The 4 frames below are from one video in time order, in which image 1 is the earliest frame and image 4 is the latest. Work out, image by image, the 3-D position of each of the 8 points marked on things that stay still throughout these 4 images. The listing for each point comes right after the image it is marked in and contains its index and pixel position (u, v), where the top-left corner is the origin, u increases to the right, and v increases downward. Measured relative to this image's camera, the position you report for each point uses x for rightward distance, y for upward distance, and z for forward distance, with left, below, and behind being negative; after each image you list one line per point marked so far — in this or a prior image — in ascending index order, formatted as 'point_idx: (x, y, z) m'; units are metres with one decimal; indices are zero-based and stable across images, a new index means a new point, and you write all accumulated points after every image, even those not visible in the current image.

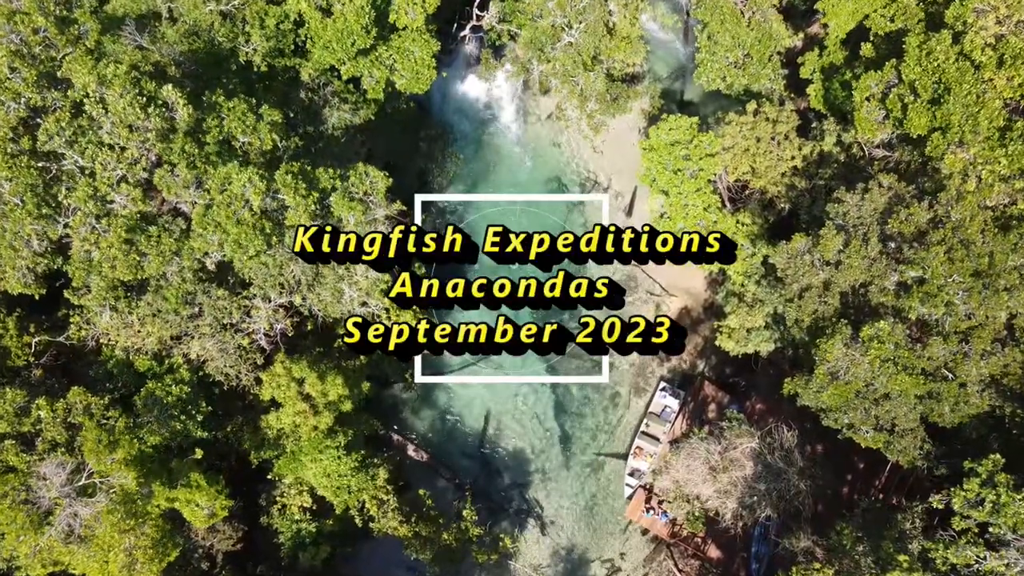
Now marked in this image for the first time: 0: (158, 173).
0: (-11.1, +3.7, +19.8) m
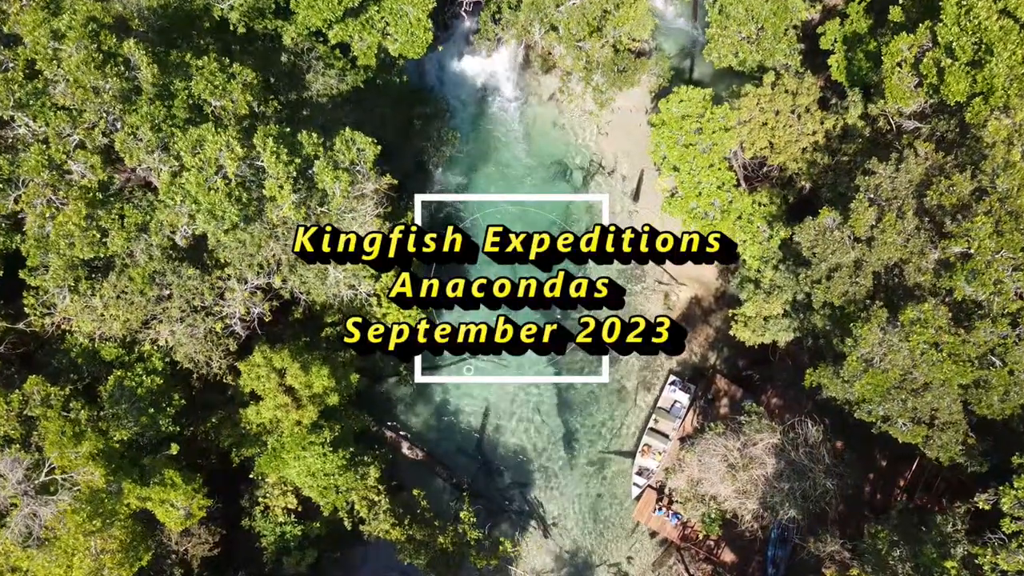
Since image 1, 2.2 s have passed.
0: (-11.1, +4.3, +17.9) m
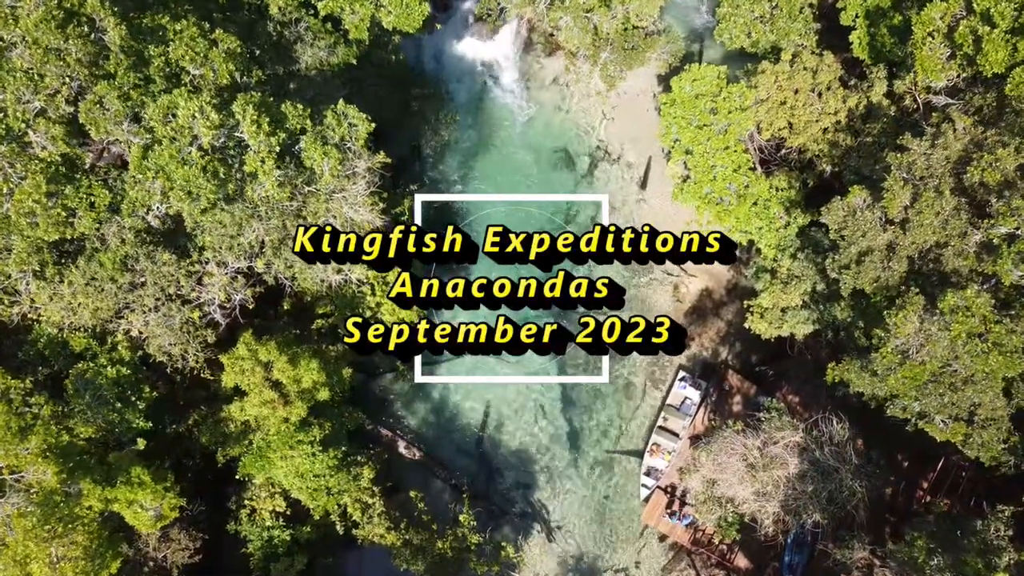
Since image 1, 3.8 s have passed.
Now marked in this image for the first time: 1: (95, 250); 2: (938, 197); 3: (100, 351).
0: (-11.0, +4.7, +16.4) m
1: (-11.7, +1.1, +17.9) m
2: (+11.8, +2.5, +17.6) m
3: (-12.0, -1.9, +18.6) m
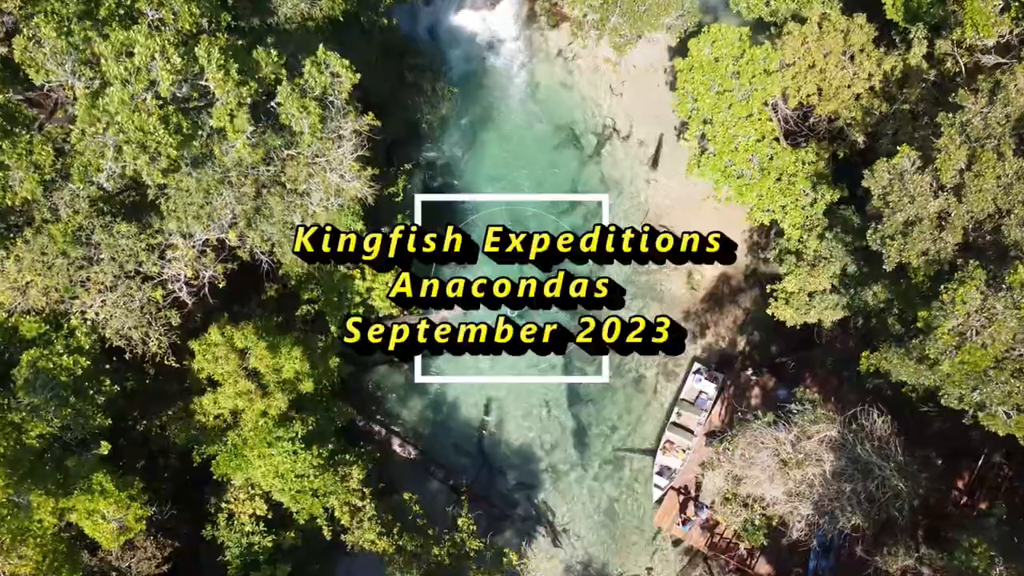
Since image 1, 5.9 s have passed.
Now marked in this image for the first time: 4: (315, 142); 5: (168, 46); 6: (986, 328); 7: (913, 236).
0: (-10.9, +5.3, +14.4) m
1: (-11.6, +1.6, +15.9) m
2: (+11.9, +3.1, +15.6) m
3: (-11.9, -1.3, +16.6) m
4: (-5.3, +3.8, +16.9) m
5: (-8.1, +5.5, +15.2) m
6: (+11.2, -1.0, +15.1) m
7: (+10.4, +1.3, +16.6) m
